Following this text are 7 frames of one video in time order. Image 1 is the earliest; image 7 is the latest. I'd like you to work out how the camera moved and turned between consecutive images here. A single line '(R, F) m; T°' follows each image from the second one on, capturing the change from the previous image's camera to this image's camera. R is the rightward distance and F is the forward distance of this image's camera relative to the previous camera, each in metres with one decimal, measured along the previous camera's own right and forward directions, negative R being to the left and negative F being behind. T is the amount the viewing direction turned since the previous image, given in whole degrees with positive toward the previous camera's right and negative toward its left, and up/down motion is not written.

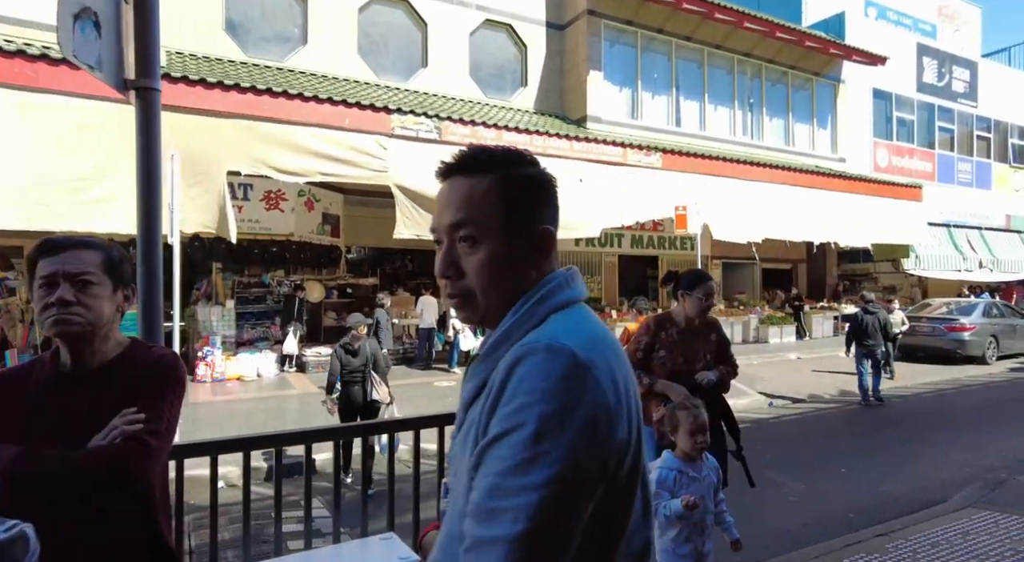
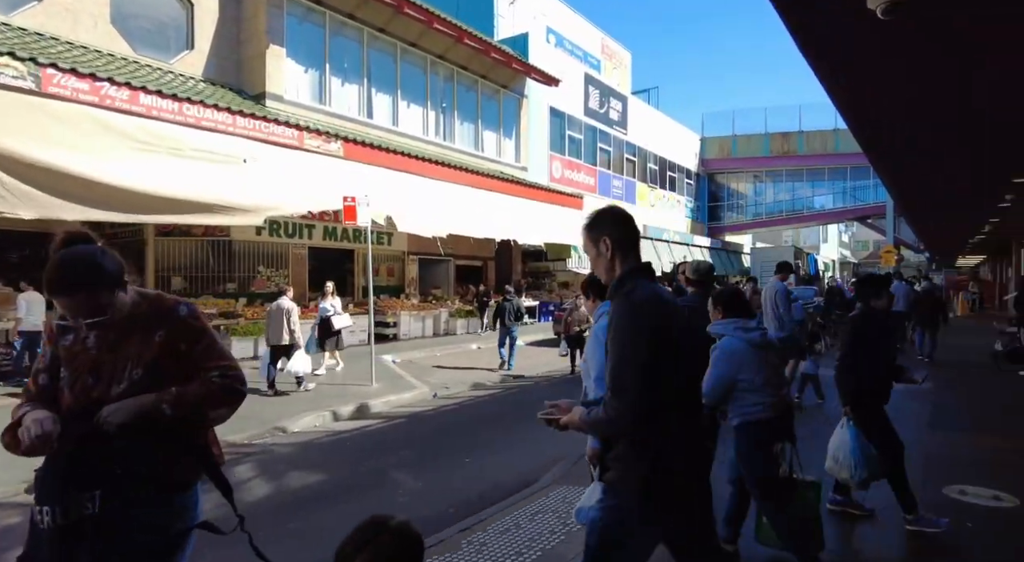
(+0.8, +0.3) m; +25°
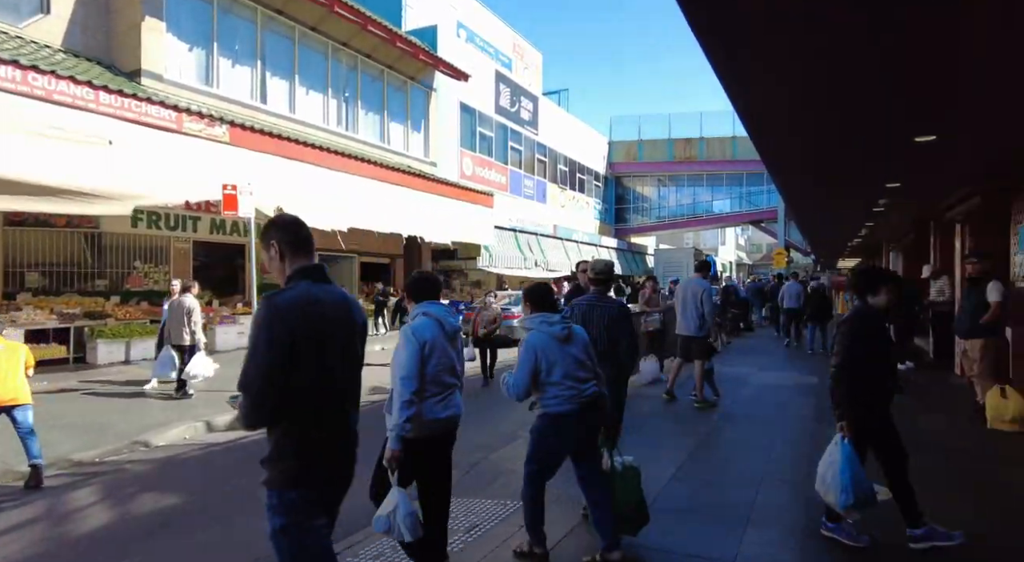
(+0.2, +0.4) m; +8°
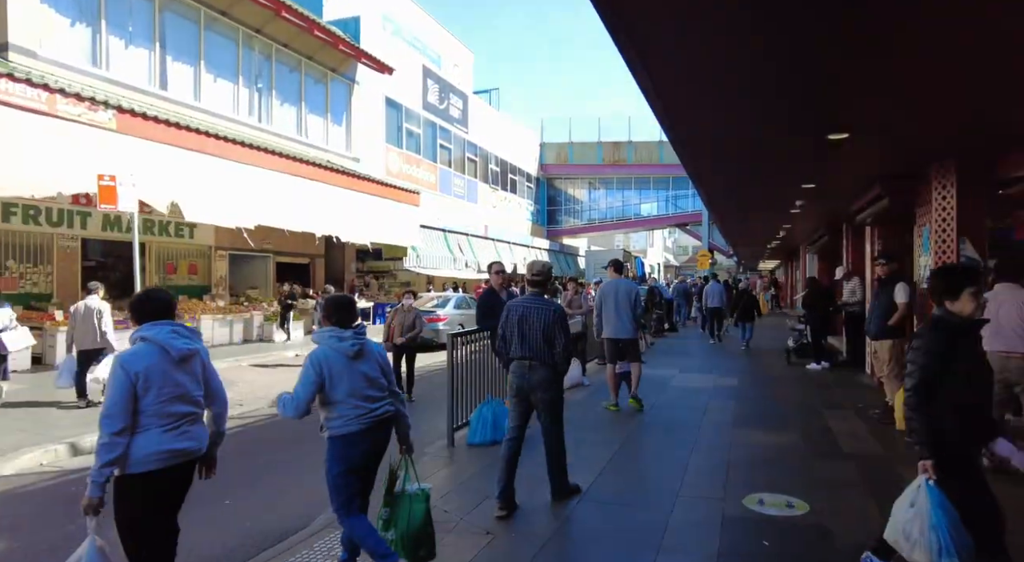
(+0.3, +0.5) m; +6°
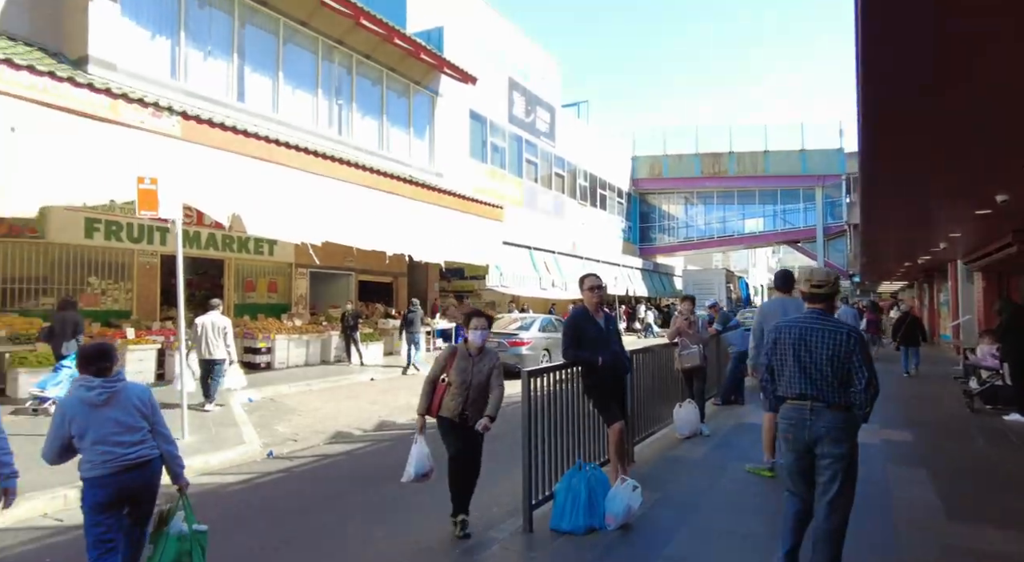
(-0.1, +1.6) m; -8°
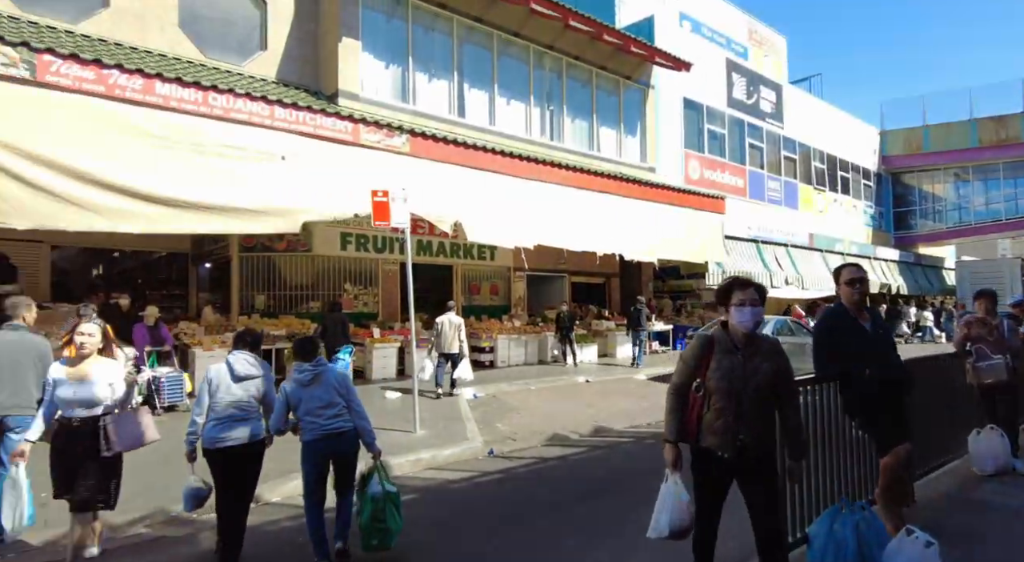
(-0.1, +0.4) m; -20°
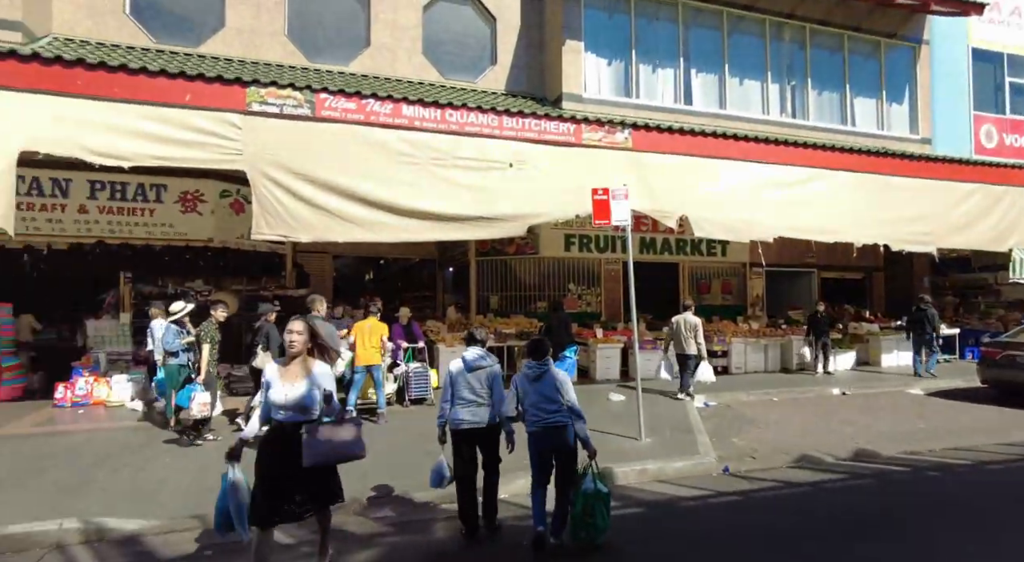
(+0.1, +0.3) m; -21°
